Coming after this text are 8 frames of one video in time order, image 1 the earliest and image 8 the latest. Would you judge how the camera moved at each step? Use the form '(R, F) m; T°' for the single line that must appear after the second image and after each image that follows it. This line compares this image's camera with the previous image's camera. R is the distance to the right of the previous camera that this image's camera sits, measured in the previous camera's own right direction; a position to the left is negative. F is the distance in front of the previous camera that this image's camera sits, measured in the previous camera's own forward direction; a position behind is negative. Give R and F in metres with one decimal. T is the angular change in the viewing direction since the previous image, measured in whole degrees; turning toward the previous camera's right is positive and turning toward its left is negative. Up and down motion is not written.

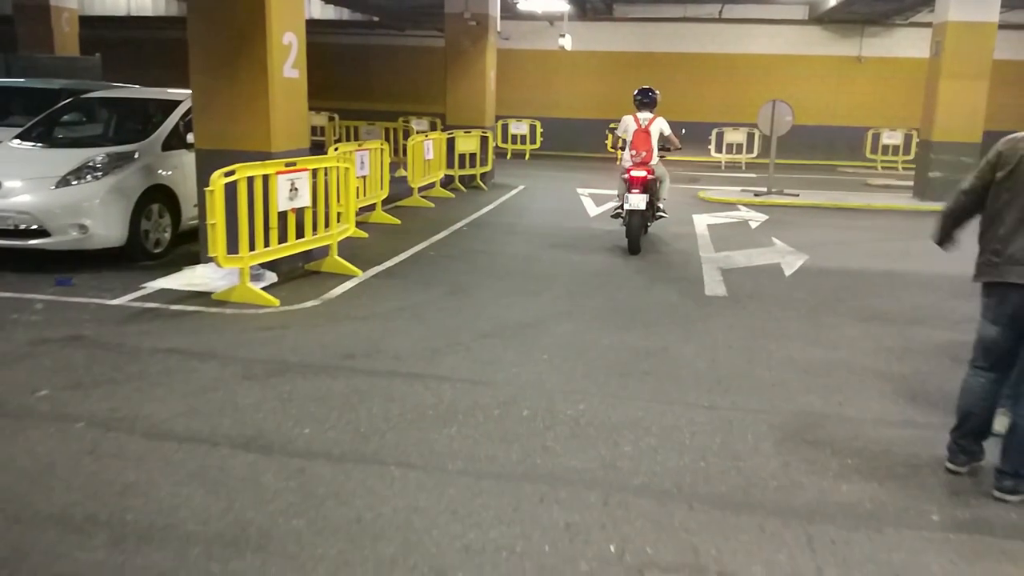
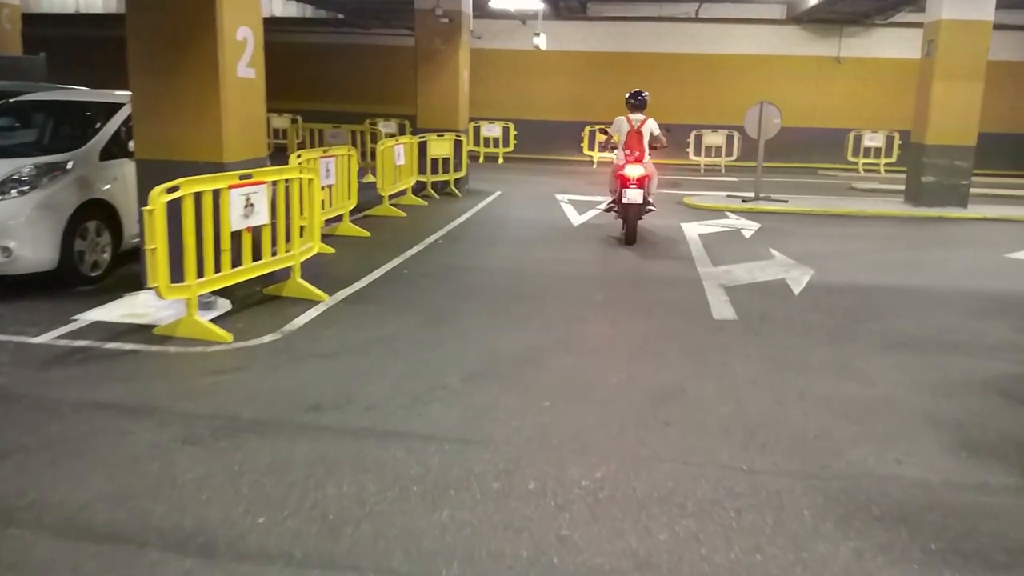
(-0.1, +0.8) m; +2°
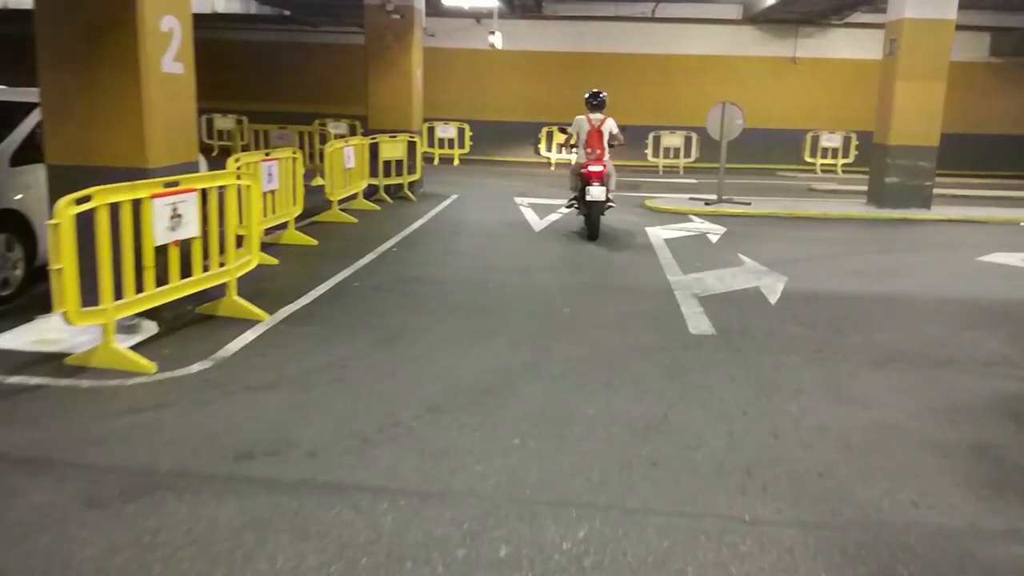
(0.0, +0.6) m; +3°
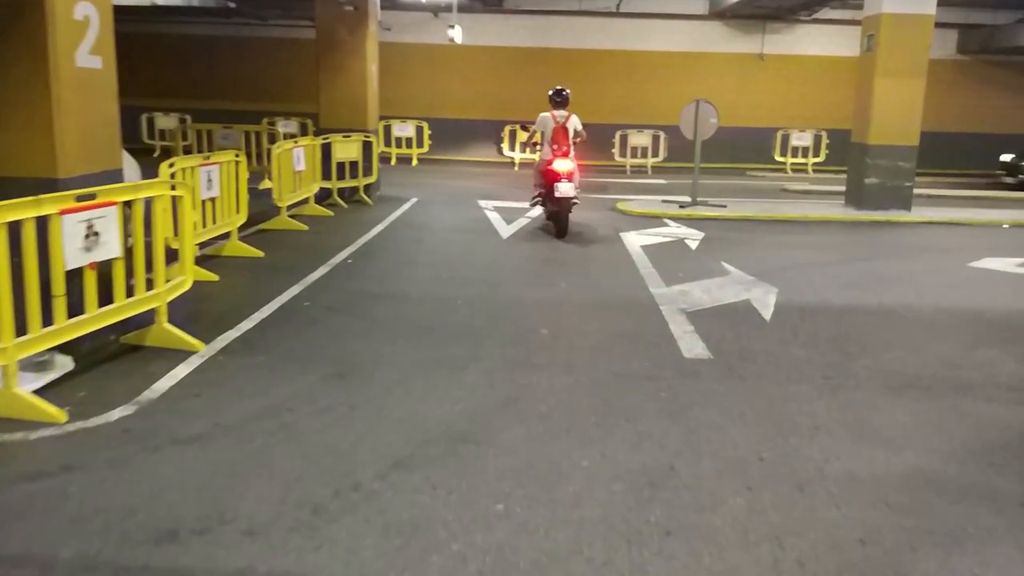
(-0.1, +0.7) m; +3°
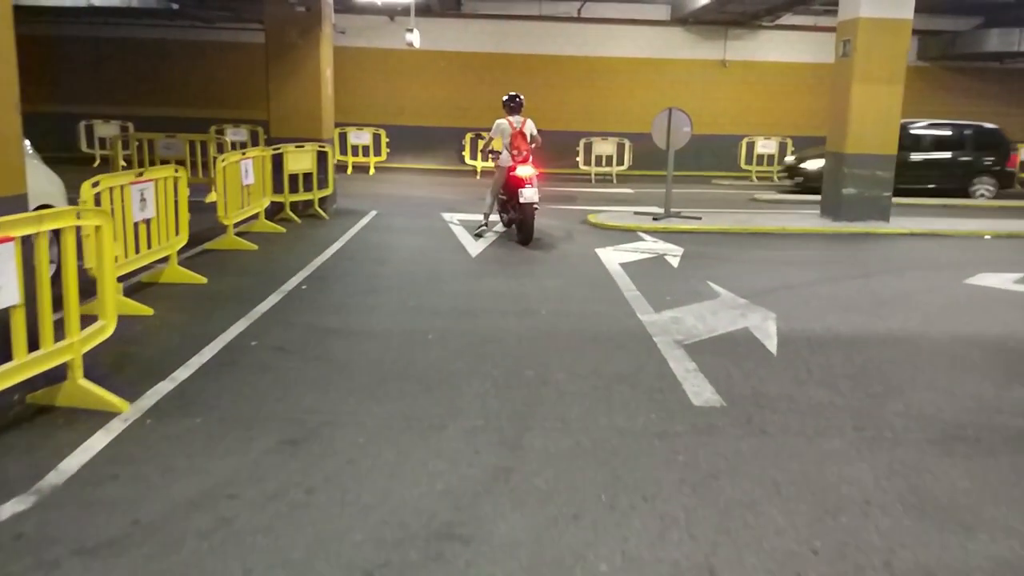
(-0.2, +0.8) m; +3°
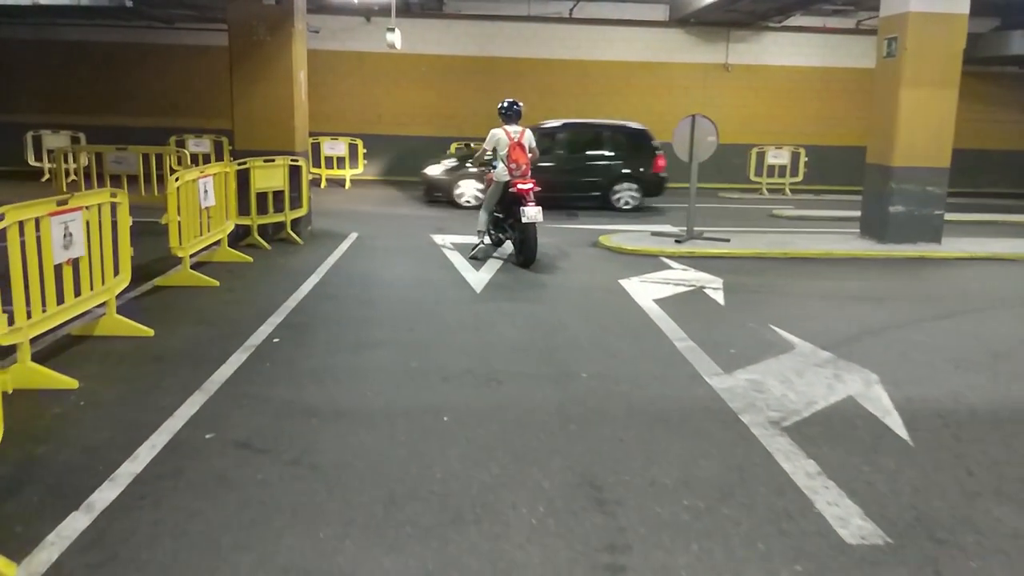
(-0.4, +1.5) m; +2°
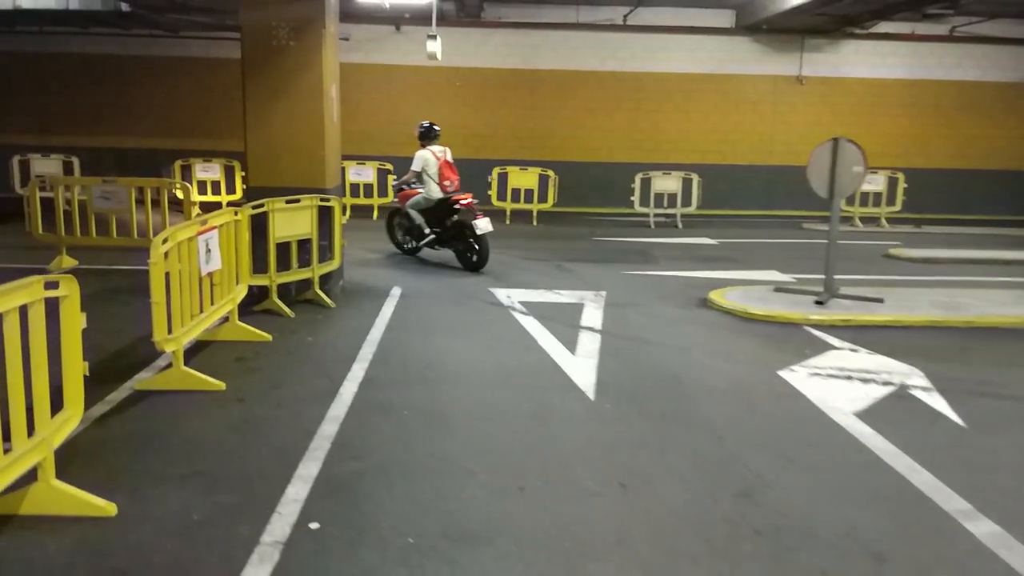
(-0.8, +2.4) m; -1°
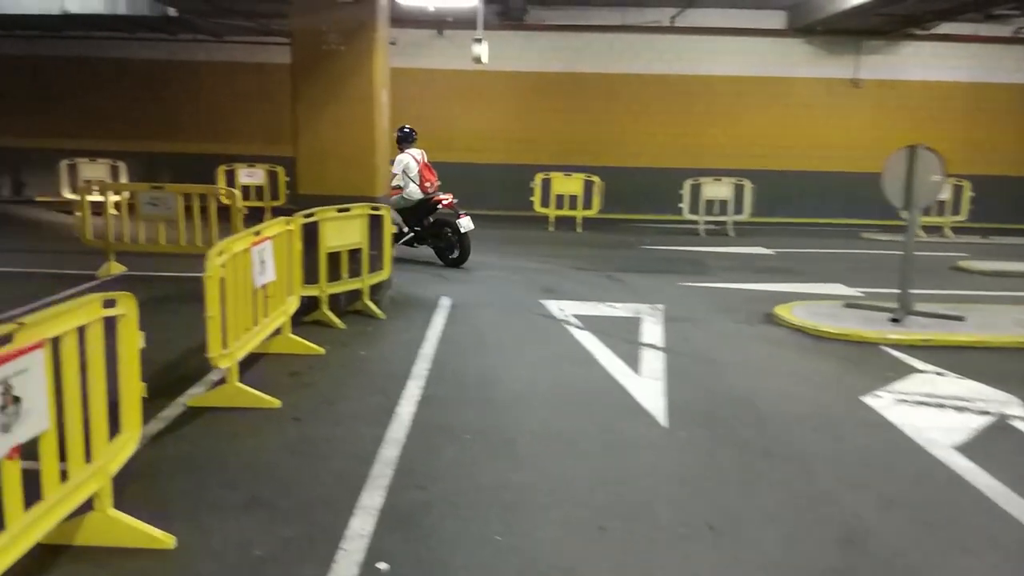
(-0.2, +0.3) m; -2°
